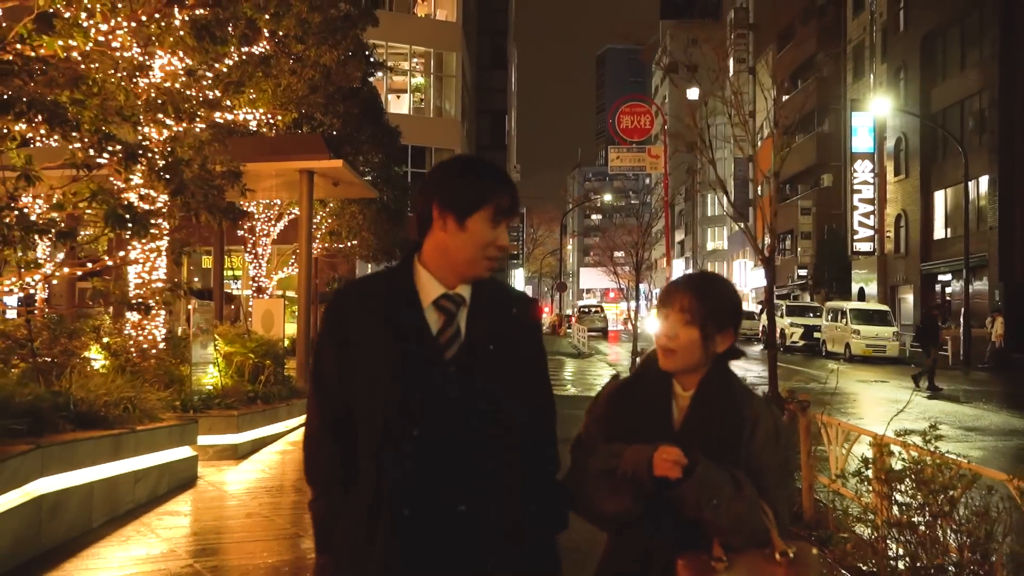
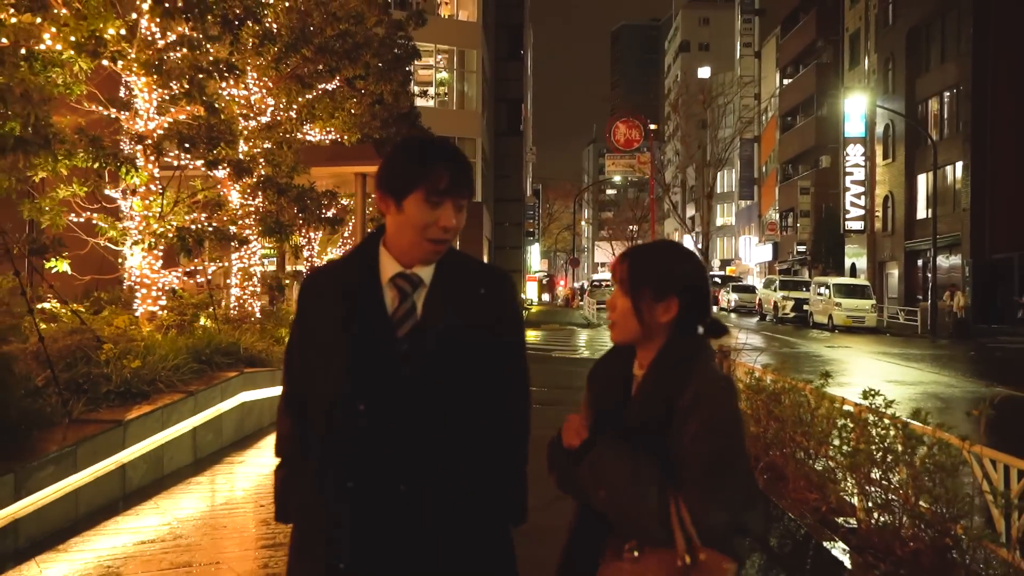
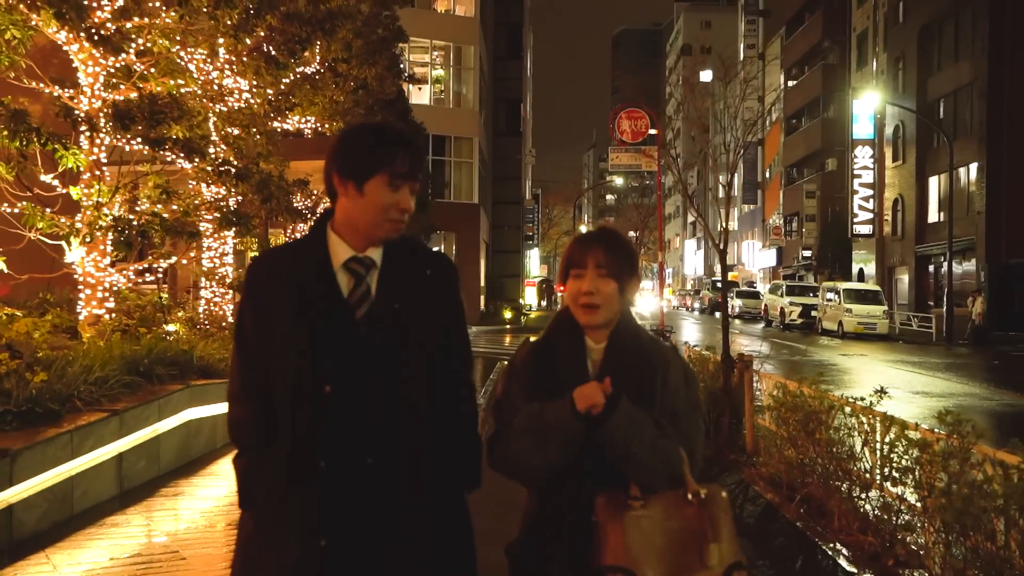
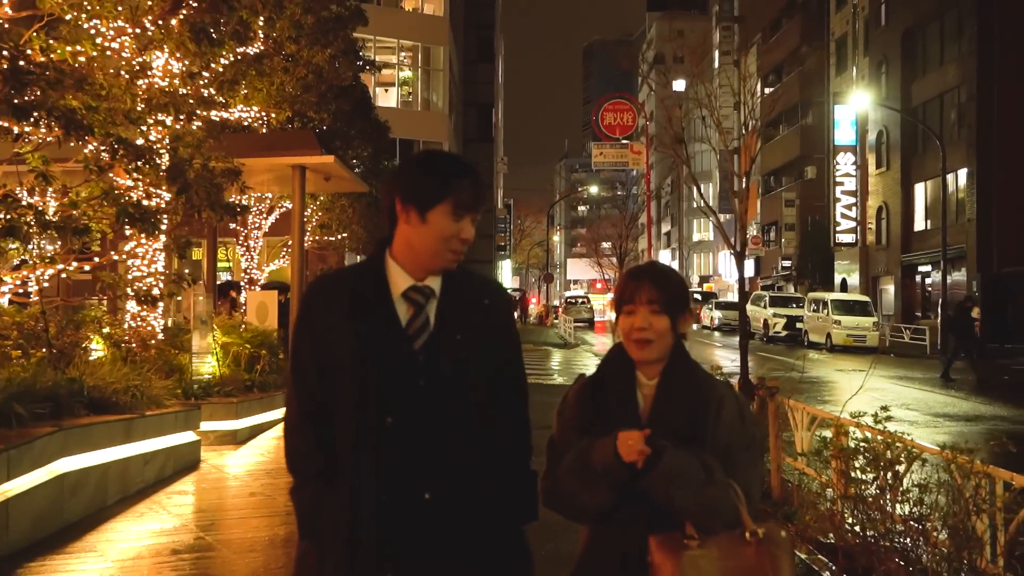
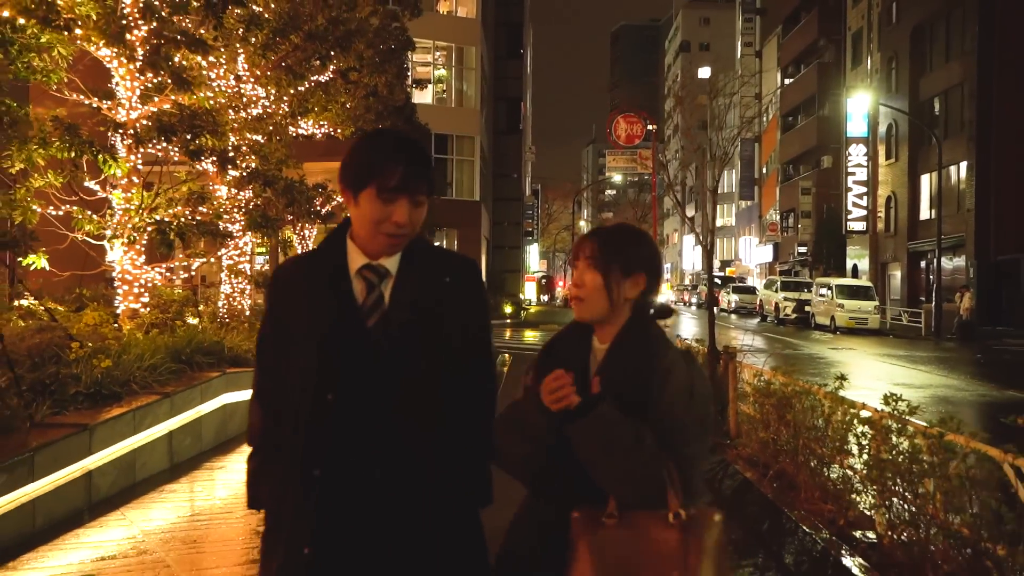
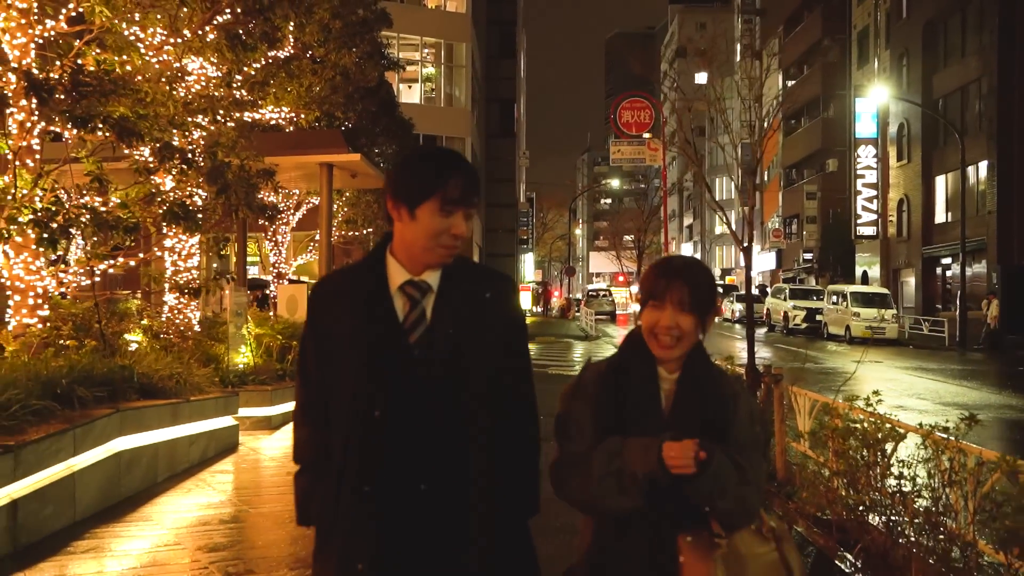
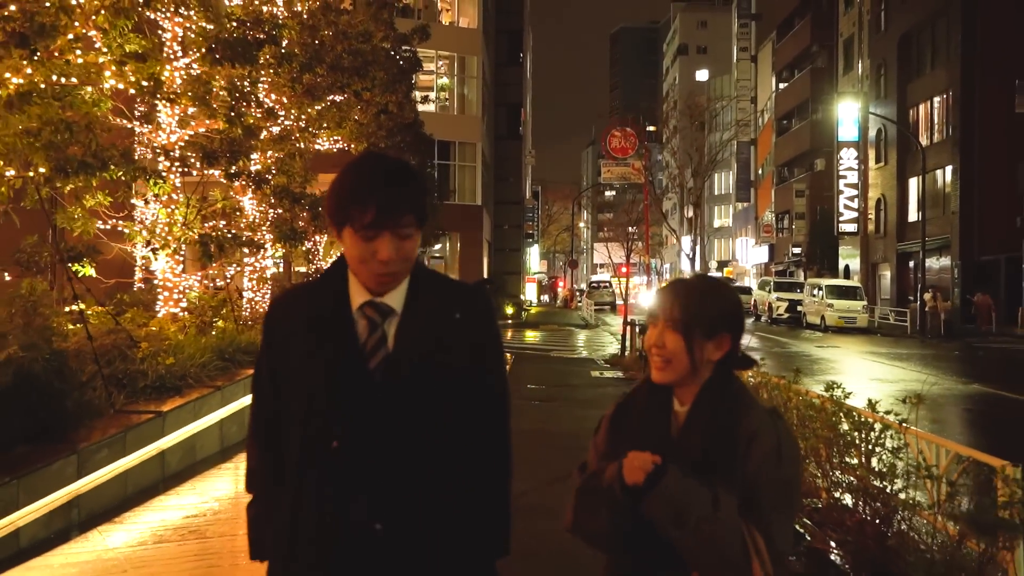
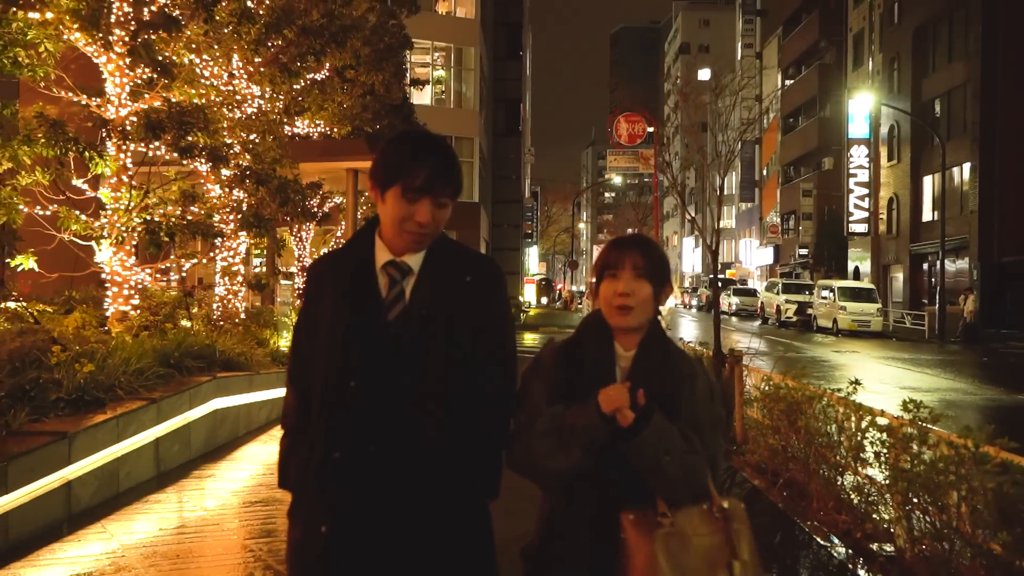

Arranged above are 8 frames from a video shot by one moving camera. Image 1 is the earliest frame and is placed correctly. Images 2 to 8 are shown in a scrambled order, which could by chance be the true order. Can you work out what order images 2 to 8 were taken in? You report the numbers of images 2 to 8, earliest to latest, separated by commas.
4, 6, 3, 8, 5, 2, 7
